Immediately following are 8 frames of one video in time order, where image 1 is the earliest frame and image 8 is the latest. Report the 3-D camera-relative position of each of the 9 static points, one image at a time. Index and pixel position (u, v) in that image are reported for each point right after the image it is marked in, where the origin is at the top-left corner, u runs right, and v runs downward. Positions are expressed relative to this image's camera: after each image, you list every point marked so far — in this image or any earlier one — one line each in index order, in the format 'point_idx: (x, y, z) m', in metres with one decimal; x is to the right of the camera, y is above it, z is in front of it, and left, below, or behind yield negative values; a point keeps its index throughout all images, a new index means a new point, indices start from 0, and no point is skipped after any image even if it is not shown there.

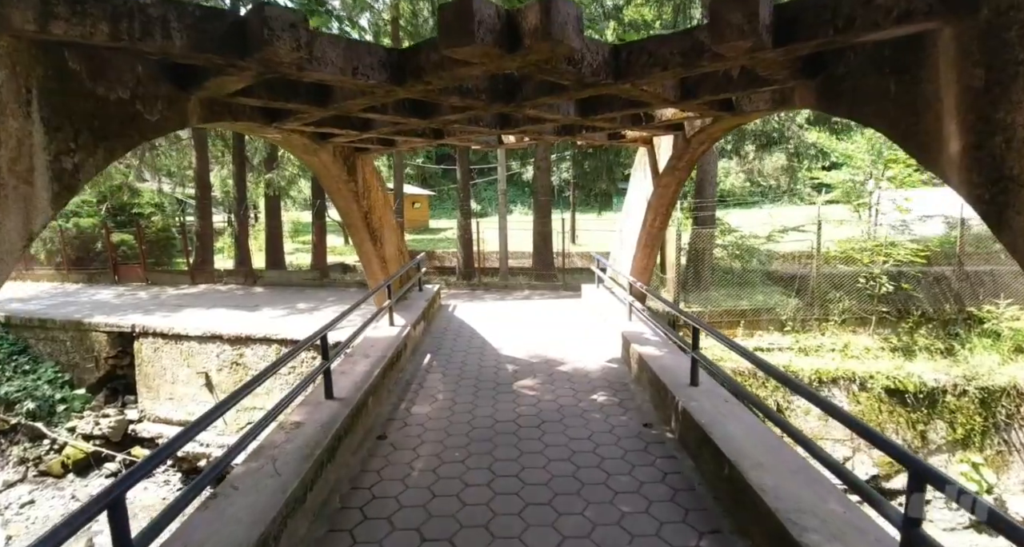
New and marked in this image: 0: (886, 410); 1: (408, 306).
0: (+6.0, -2.2, +8.0) m
1: (-1.3, -0.4, +6.6) m
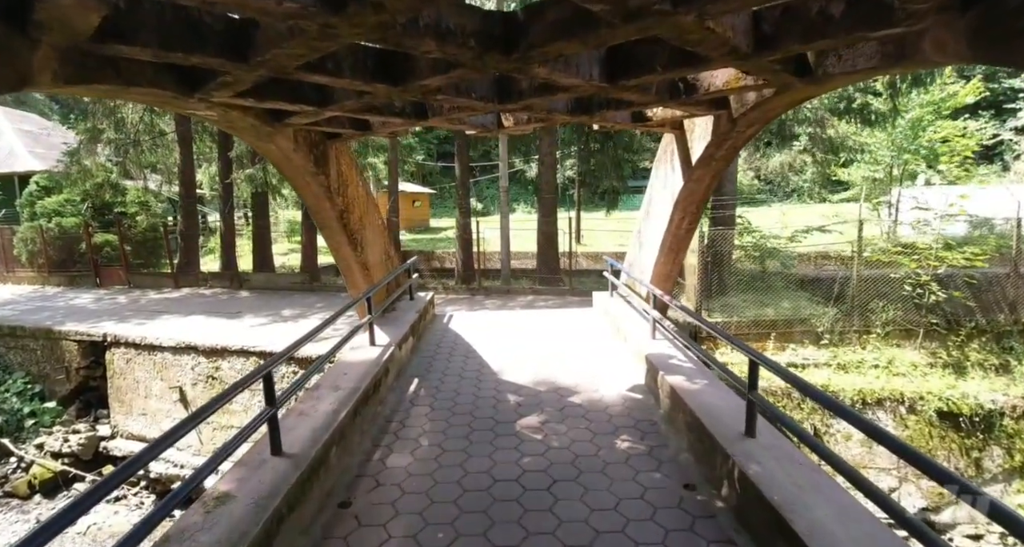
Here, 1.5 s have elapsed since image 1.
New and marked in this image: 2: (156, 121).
0: (+6.0, -2.3, +7.1) m
1: (-1.3, -0.5, +5.7) m
2: (-10.1, +4.3, +14.1) m
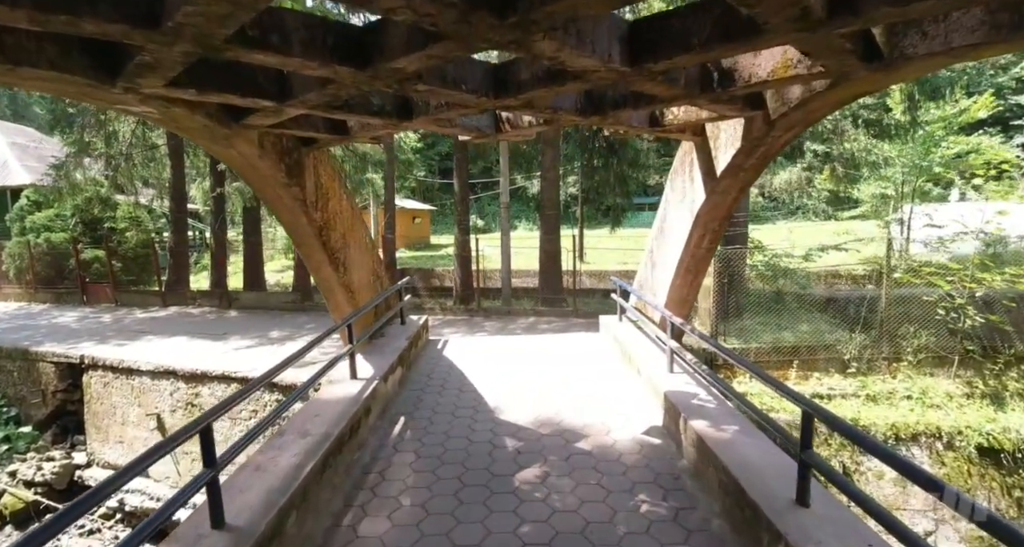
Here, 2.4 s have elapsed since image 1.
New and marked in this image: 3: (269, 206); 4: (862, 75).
0: (+6.0, -2.6, +6.4) m
1: (-1.3, -0.8, +5.2) m
2: (-10.0, +3.8, +13.7) m
3: (-2.0, +0.6, +4.0) m
4: (+1.6, +0.9, +2.3) m
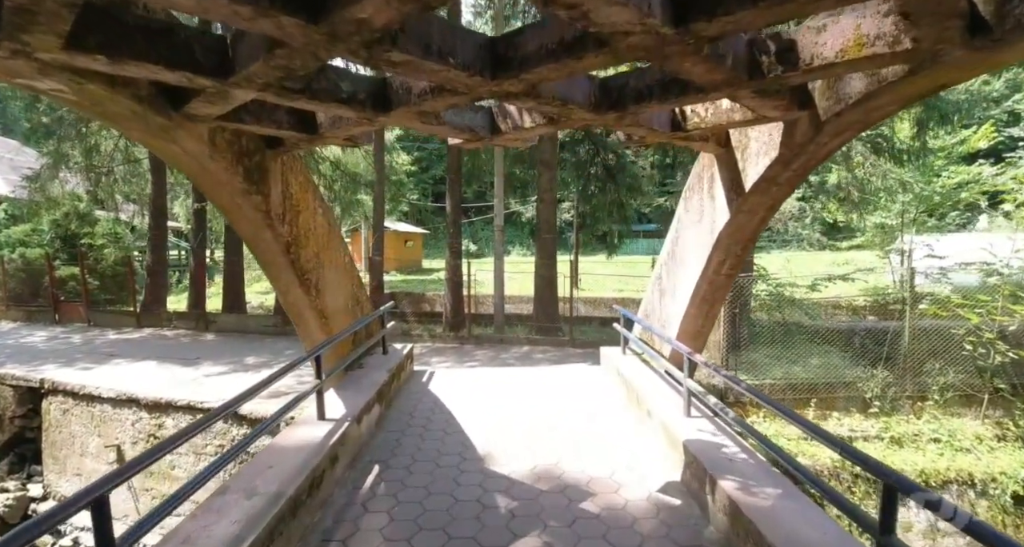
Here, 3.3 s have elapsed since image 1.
0: (+5.9, -3.0, +5.8) m
1: (-1.4, -1.0, +4.6) m
2: (-10.1, +3.3, +13.2) m
3: (-2.0, +0.4, +3.5) m
4: (+1.6, +0.8, +1.8) m
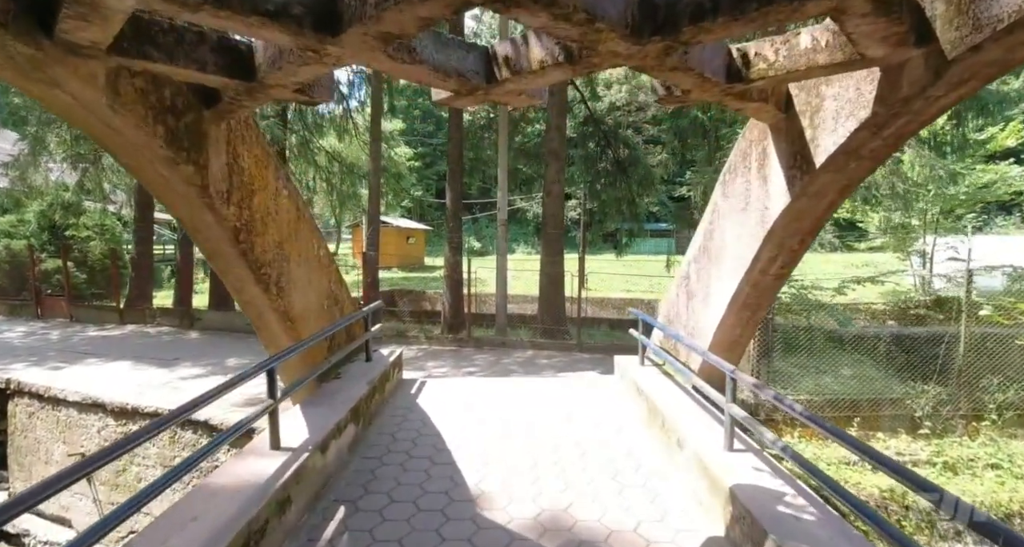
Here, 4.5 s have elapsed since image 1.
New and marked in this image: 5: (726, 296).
0: (+5.9, -3.0, +5.0) m
1: (-1.4, -1.0, +3.9) m
2: (-10.0, +3.5, +12.6) m
3: (-2.0, +0.5, +2.8) m
4: (+1.6, +0.8, +1.1) m
5: (+1.5, -0.2, +3.6) m
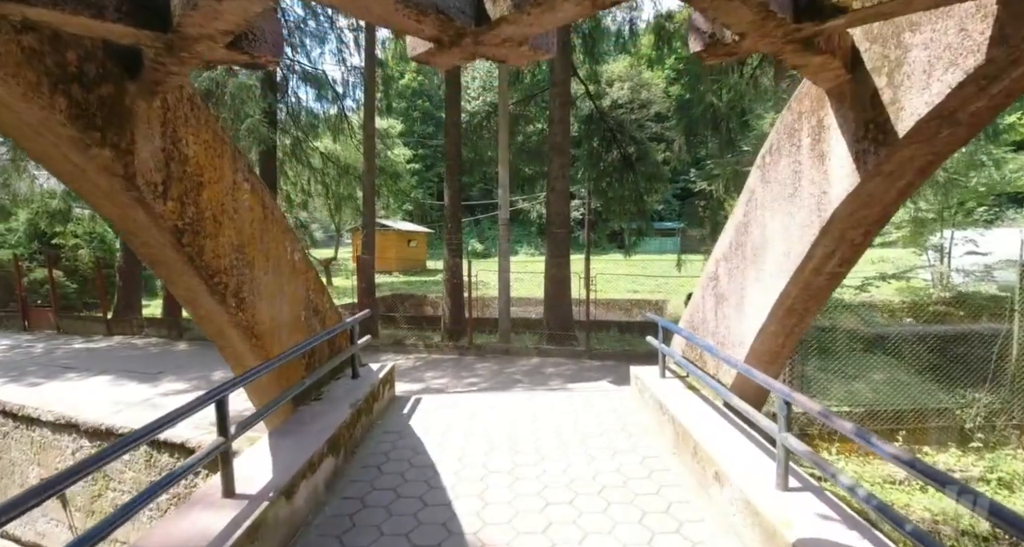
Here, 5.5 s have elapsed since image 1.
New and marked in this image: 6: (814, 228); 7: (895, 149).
0: (+6.0, -3.0, +4.4) m
1: (-1.3, -1.0, +3.3) m
2: (-10.0, +3.2, +12.1) m
3: (-2.0, +0.4, +2.2) m
4: (+1.6, +0.8, +0.5) m
5: (+1.6, -0.2, +3.1) m
6: (+1.6, +0.2, +2.6) m
7: (+1.6, +0.5, +2.1) m
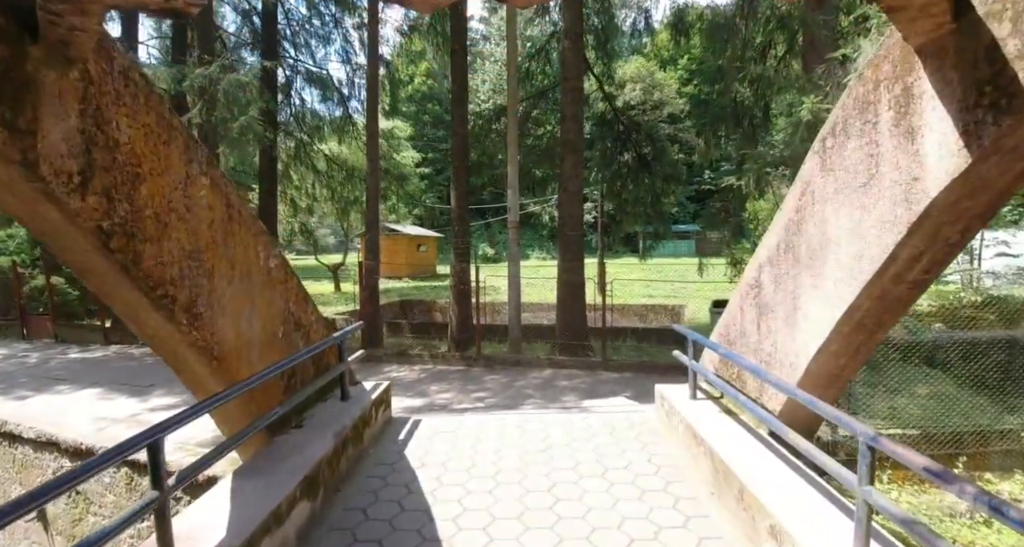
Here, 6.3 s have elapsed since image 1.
0: (+6.1, -3.0, +3.8) m
1: (-1.3, -1.1, +2.8) m
2: (-9.7, +3.1, +11.8) m
3: (-2.0, +0.4, +1.8) m
4: (+1.6, +0.8, 0.0) m
5: (+1.6, -0.2, +2.5) m
6: (+1.6, +0.2, +2.1) m
7: (+1.6, +0.5, +1.6) m
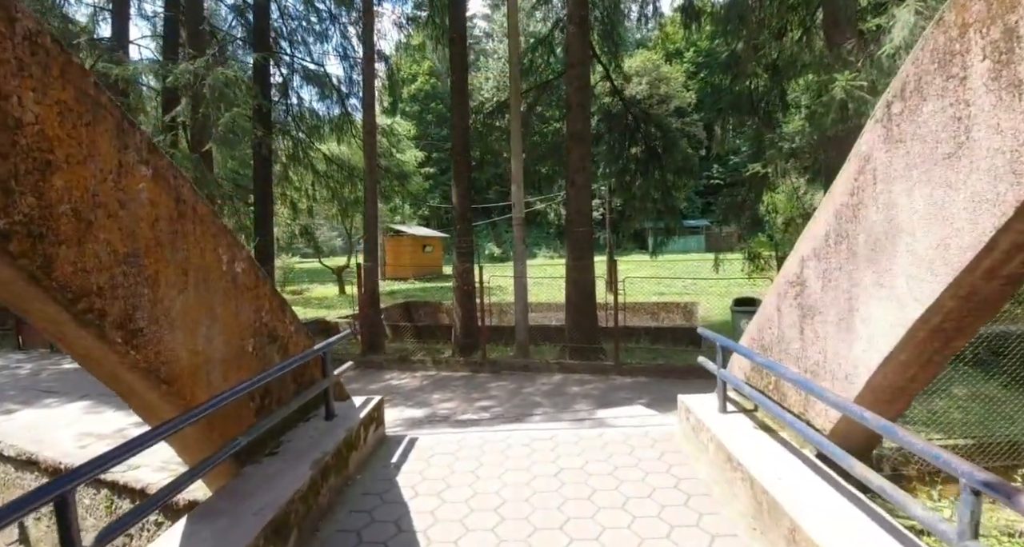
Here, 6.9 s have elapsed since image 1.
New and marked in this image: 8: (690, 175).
0: (+6.1, -2.9, +3.3) m
1: (-1.2, -1.1, +2.4) m
2: (-9.6, +2.9, +11.6) m
3: (-2.0, +0.3, +1.4) m
4: (+1.5, +0.8, -0.5) m
5: (+1.6, -0.2, +2.1) m
6: (+1.6, +0.2, +1.6) m
7: (+1.6, +0.5, +1.2) m
8: (+3.8, +2.1, +10.7) m
